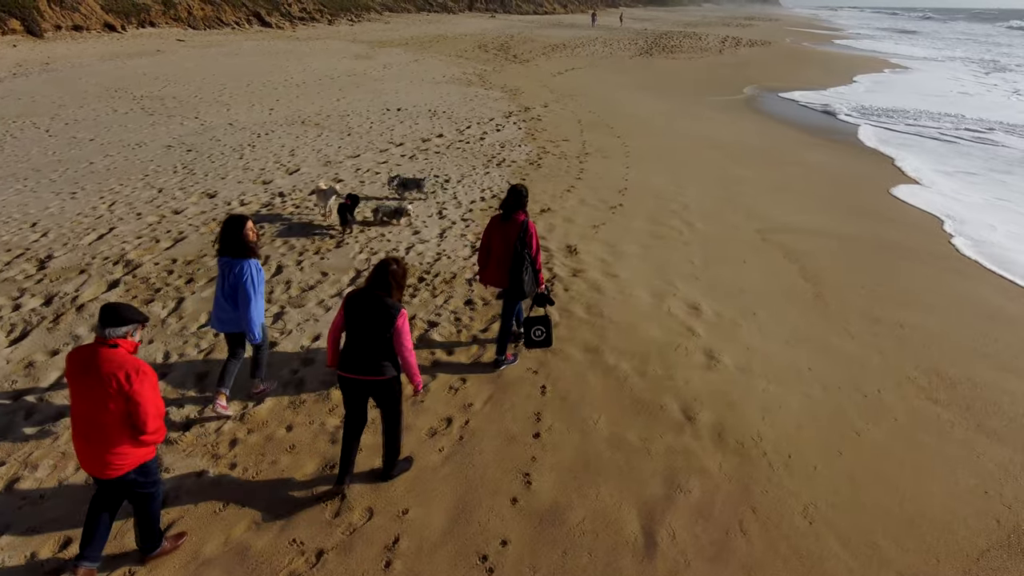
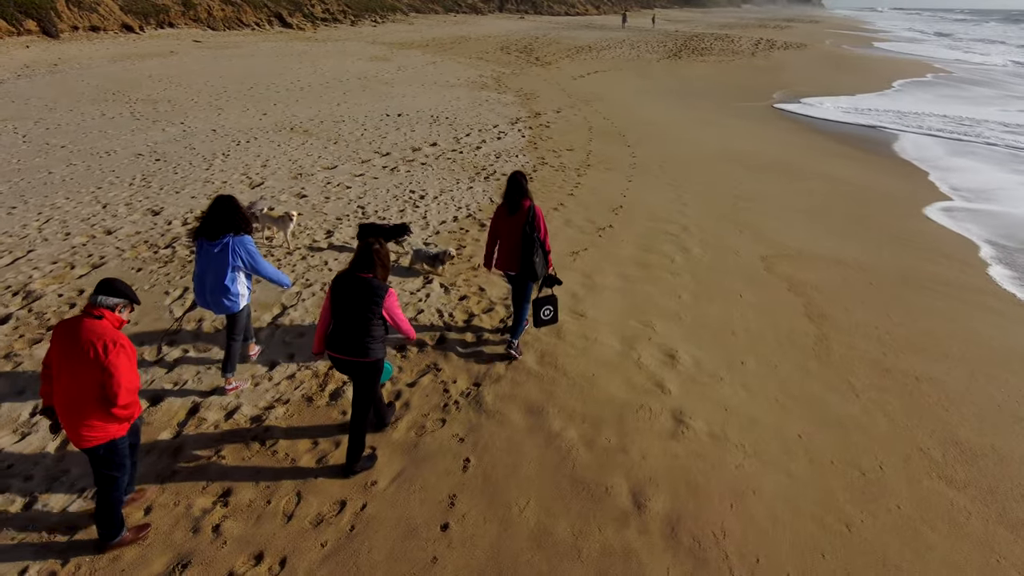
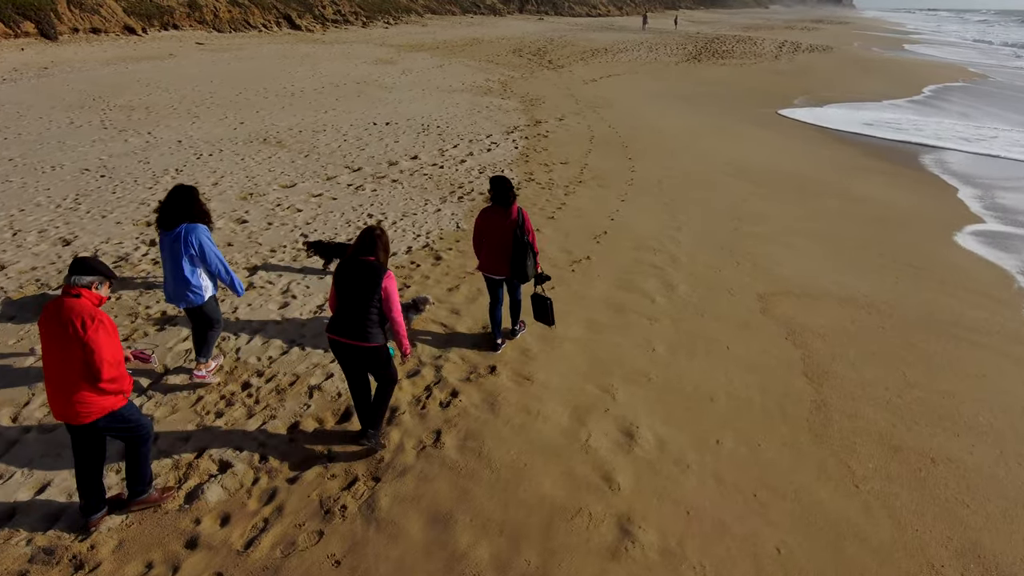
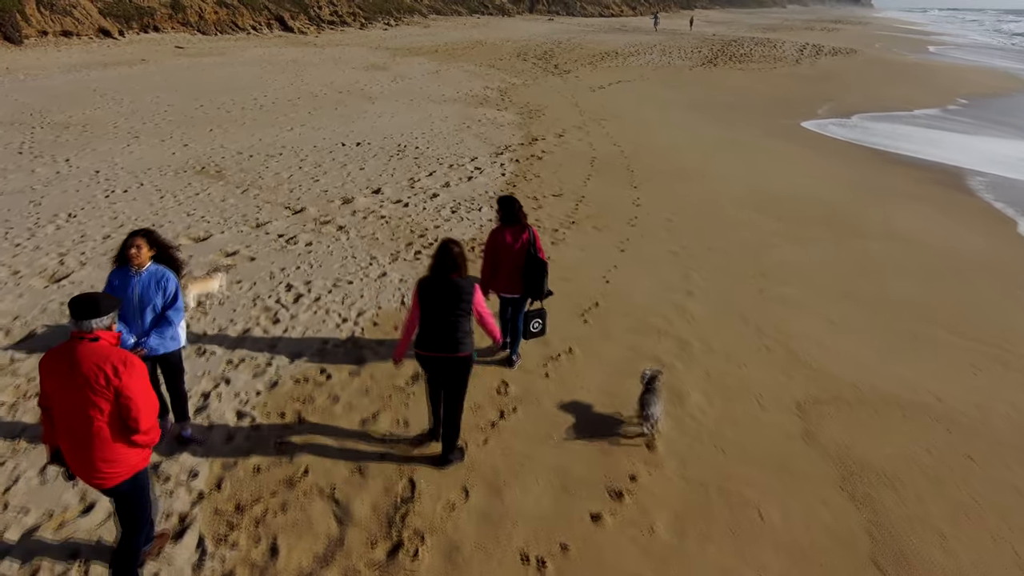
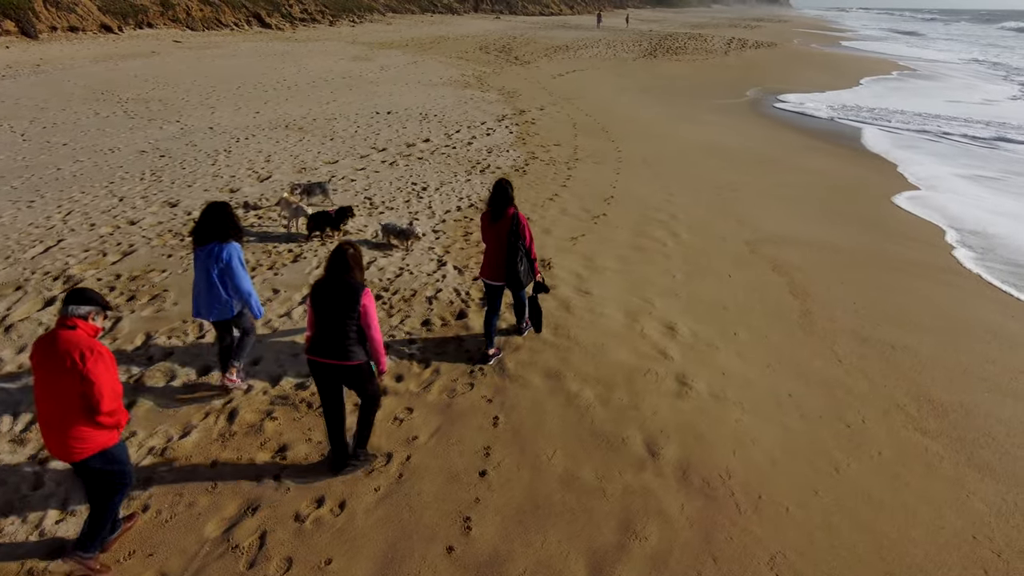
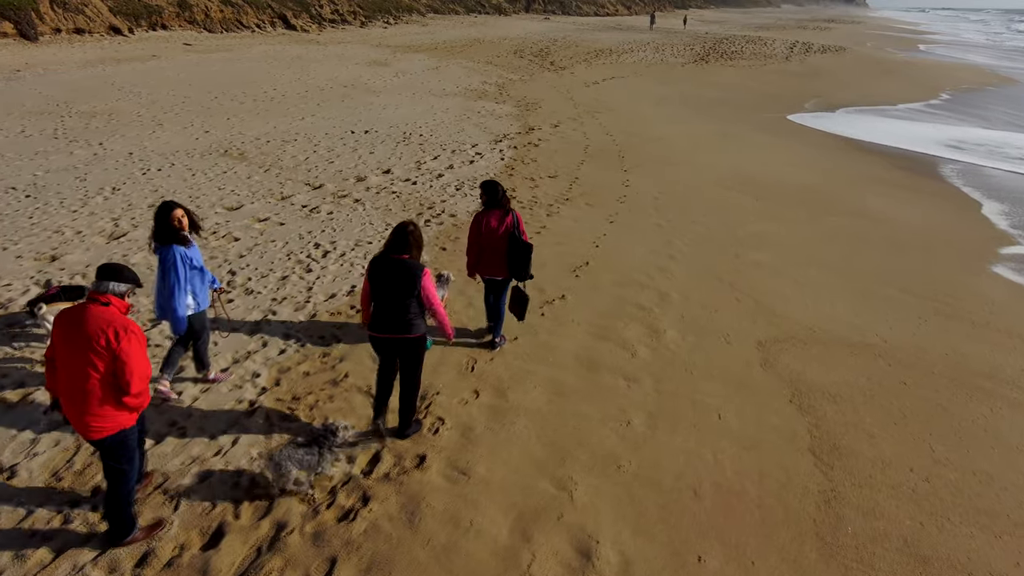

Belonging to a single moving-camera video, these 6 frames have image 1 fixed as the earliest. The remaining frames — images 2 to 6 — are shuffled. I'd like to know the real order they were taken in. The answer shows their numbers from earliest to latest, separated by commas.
5, 2, 3, 6, 4
